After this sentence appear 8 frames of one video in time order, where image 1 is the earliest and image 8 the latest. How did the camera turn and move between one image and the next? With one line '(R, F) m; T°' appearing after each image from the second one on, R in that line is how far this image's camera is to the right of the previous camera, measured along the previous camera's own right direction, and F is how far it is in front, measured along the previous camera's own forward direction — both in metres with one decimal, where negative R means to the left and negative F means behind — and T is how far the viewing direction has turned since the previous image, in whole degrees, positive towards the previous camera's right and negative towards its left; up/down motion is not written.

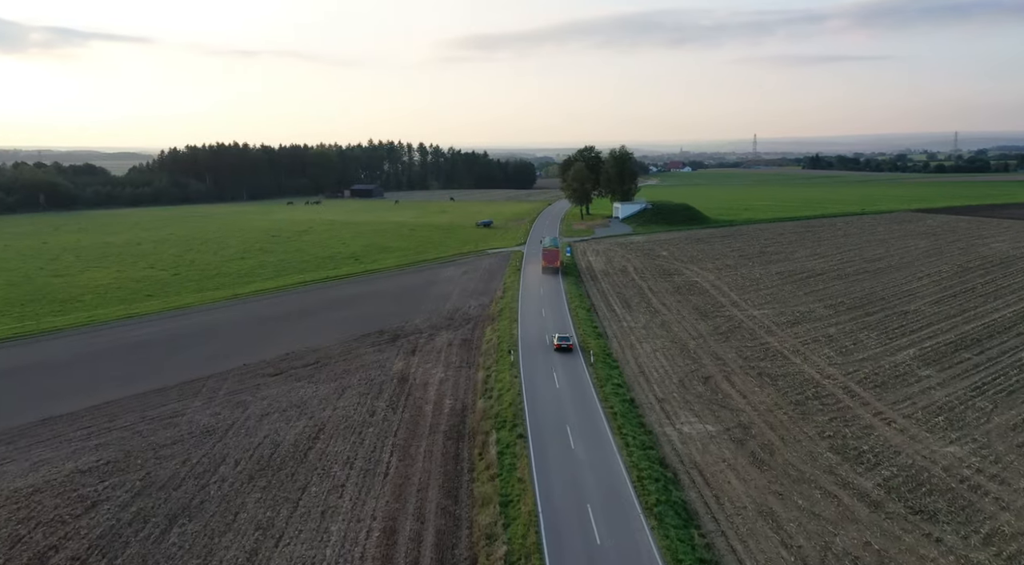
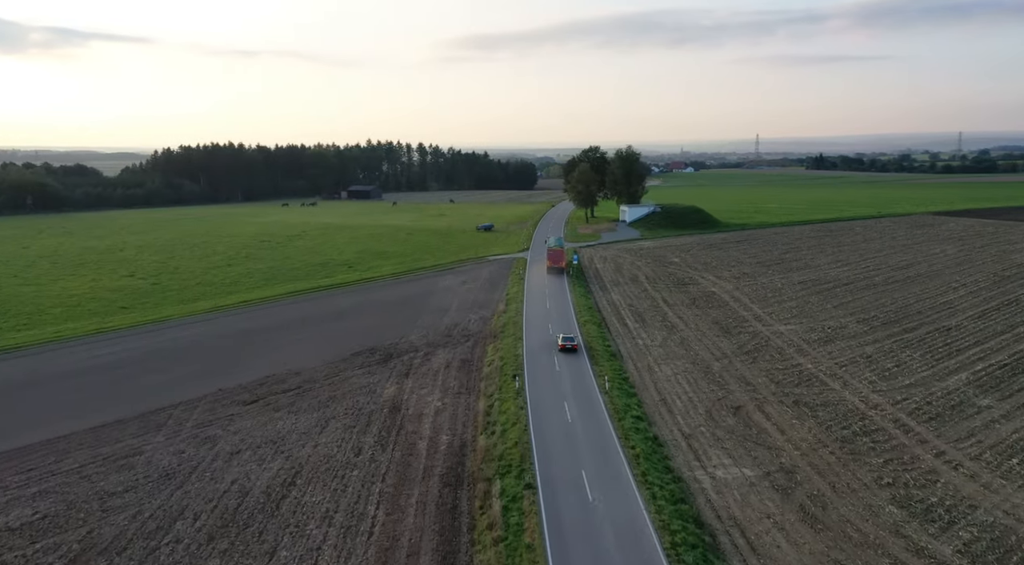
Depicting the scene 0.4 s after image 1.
(-0.3, +4.1) m; 0°
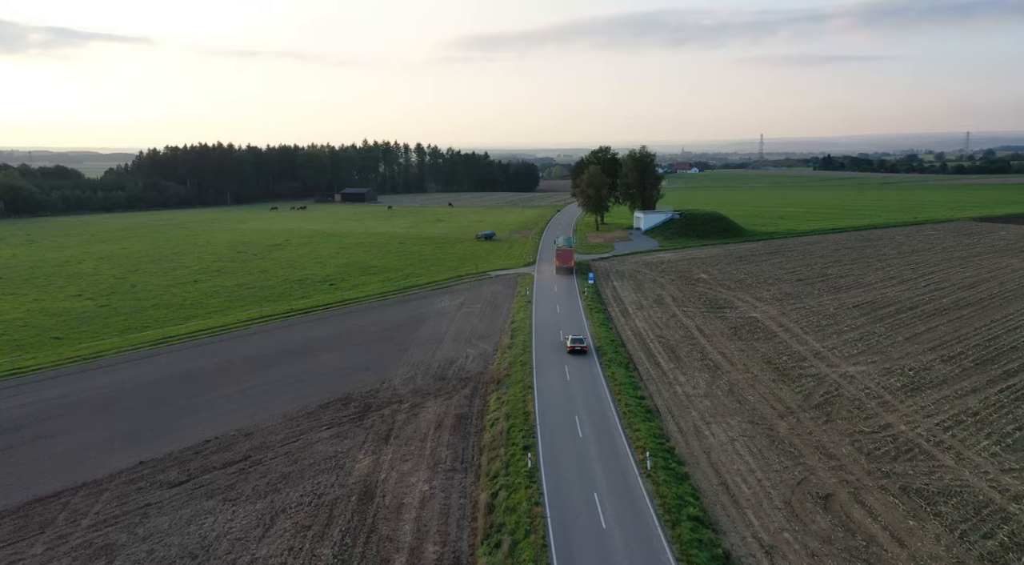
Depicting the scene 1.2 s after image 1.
(-0.4, +8.2) m; 0°
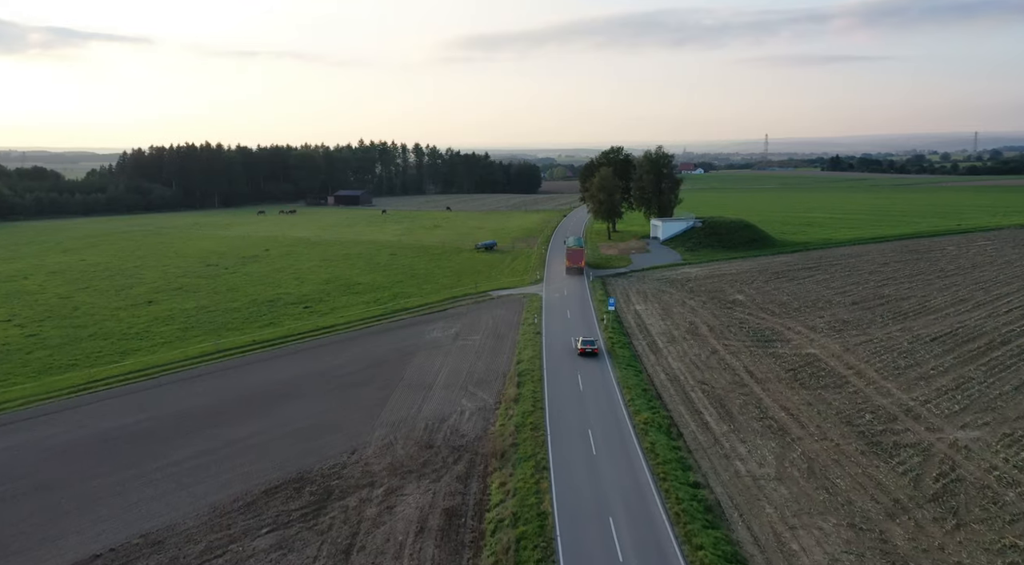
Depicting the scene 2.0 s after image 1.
(-0.3, +8.3) m; 0°
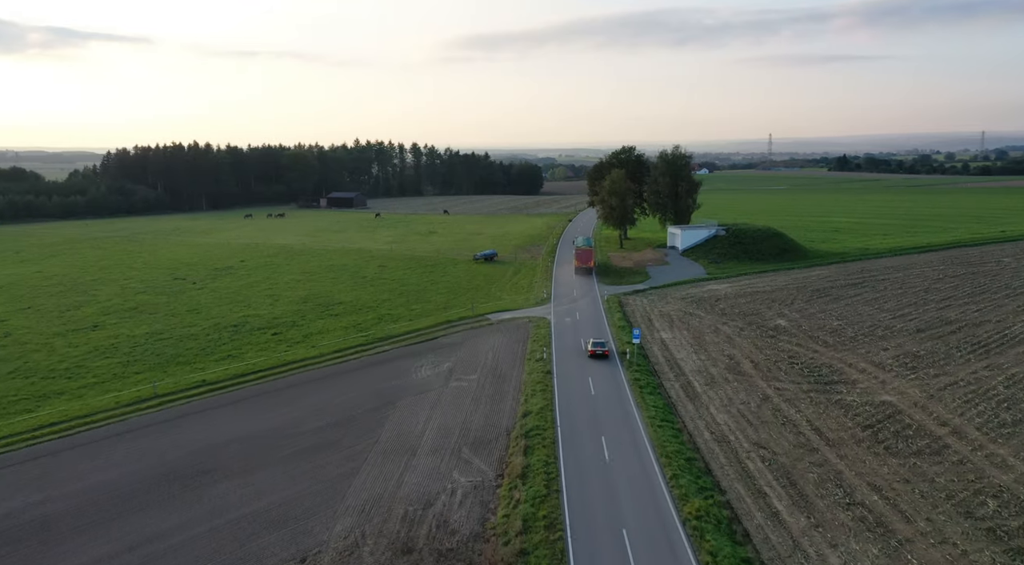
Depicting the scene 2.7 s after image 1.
(-0.2, +7.3) m; 0°
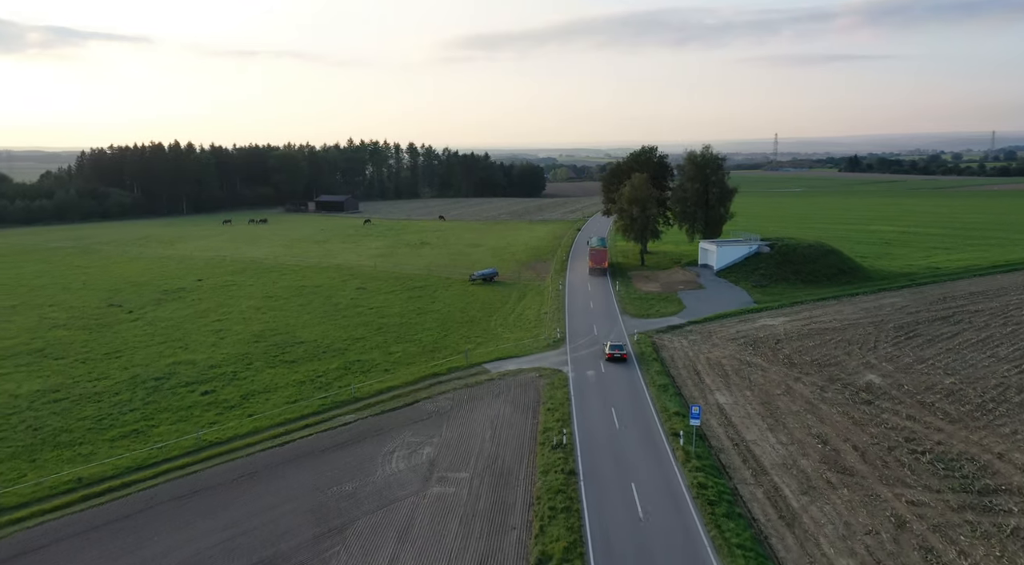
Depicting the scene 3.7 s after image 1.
(-0.3, +10.5) m; 0°
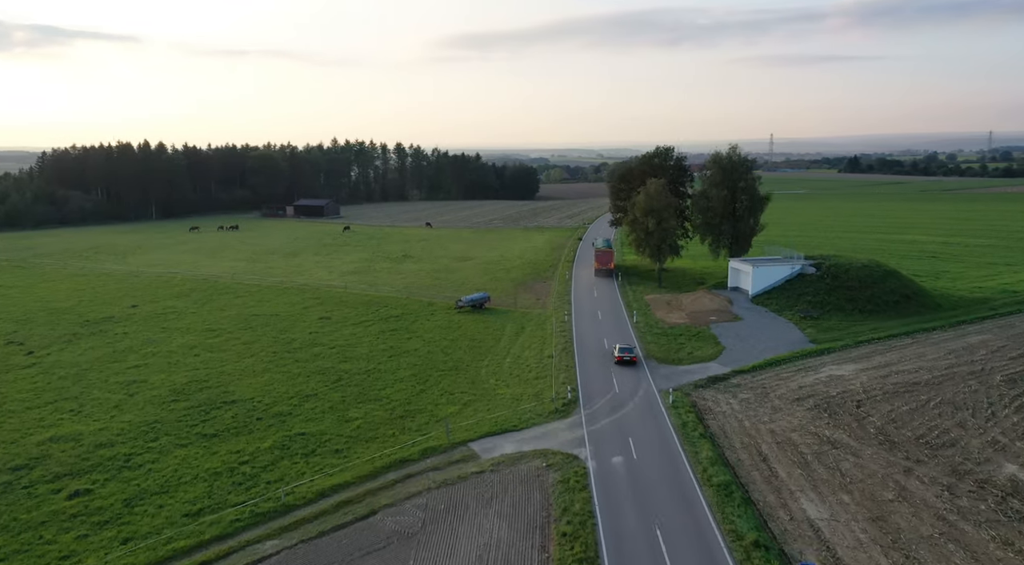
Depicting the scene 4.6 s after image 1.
(-0.2, +9.5) m; +1°
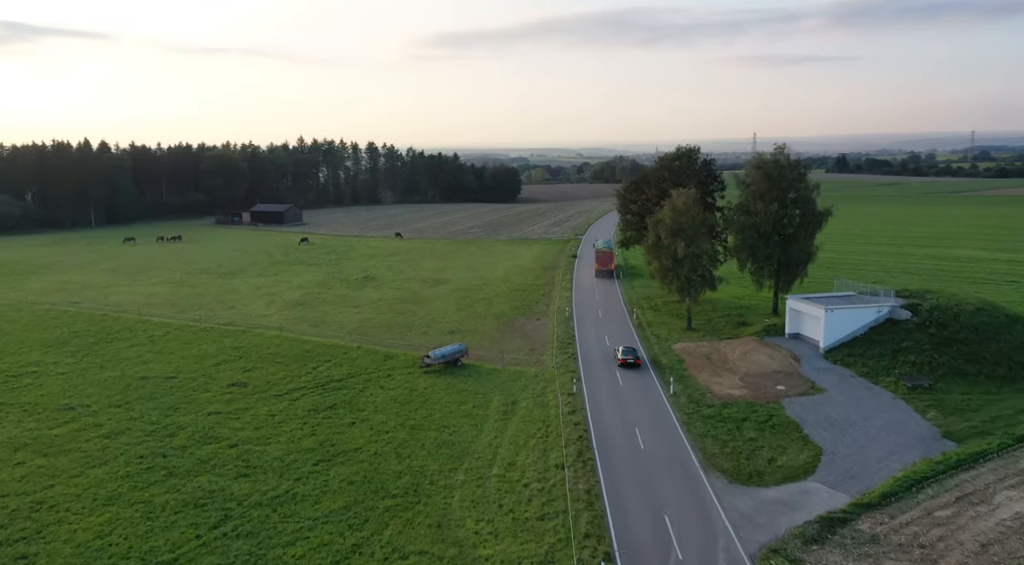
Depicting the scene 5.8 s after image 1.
(-0.3, +12.9) m; +2°
